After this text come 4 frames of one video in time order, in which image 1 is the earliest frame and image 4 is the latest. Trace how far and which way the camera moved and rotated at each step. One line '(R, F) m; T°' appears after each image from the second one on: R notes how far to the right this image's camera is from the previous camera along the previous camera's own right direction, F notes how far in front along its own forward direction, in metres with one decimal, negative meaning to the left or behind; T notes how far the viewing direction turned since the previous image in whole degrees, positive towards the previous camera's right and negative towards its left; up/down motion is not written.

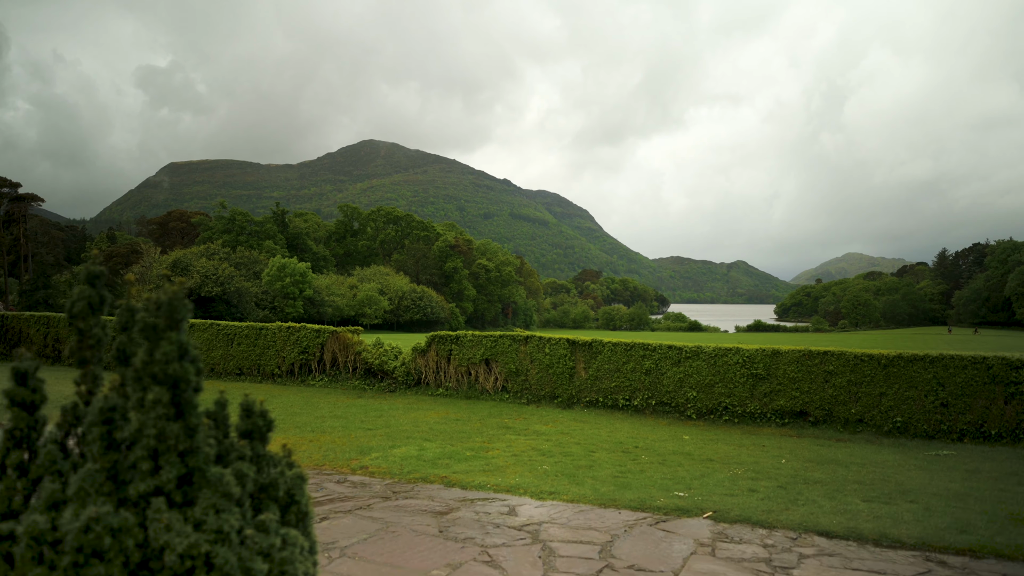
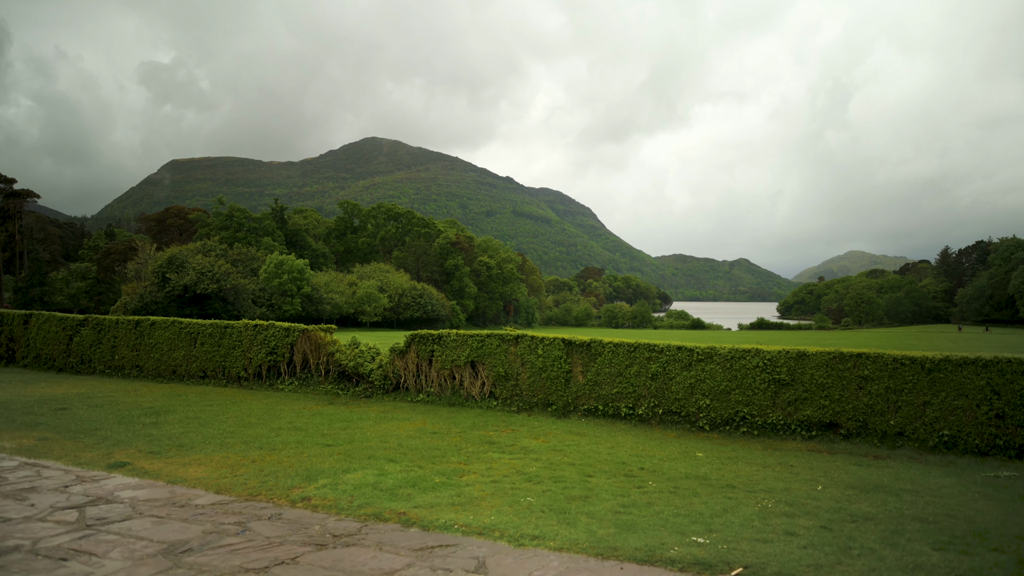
(+0.4, +2.0) m; 0°
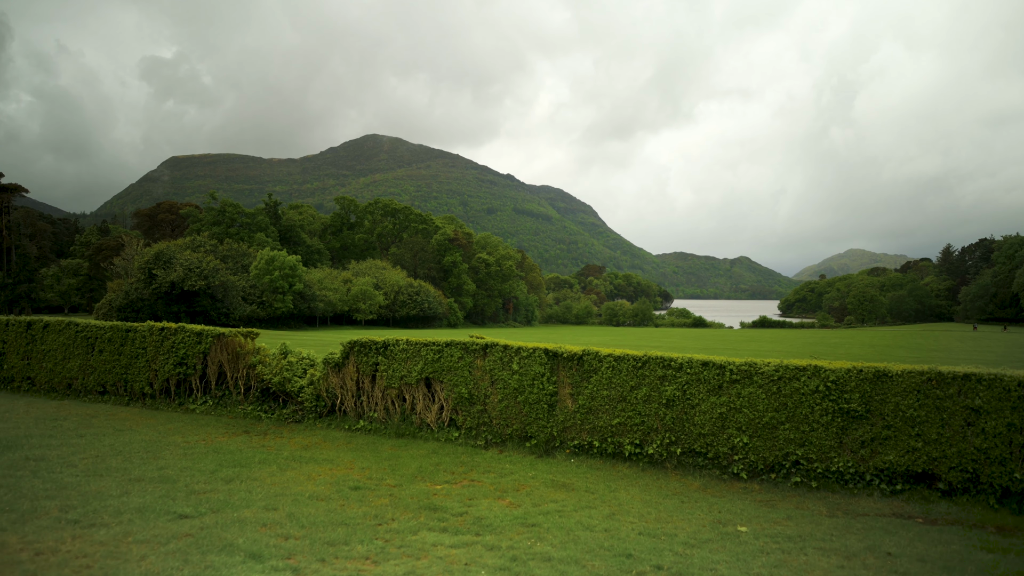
(+0.8, +3.8) m; 0°
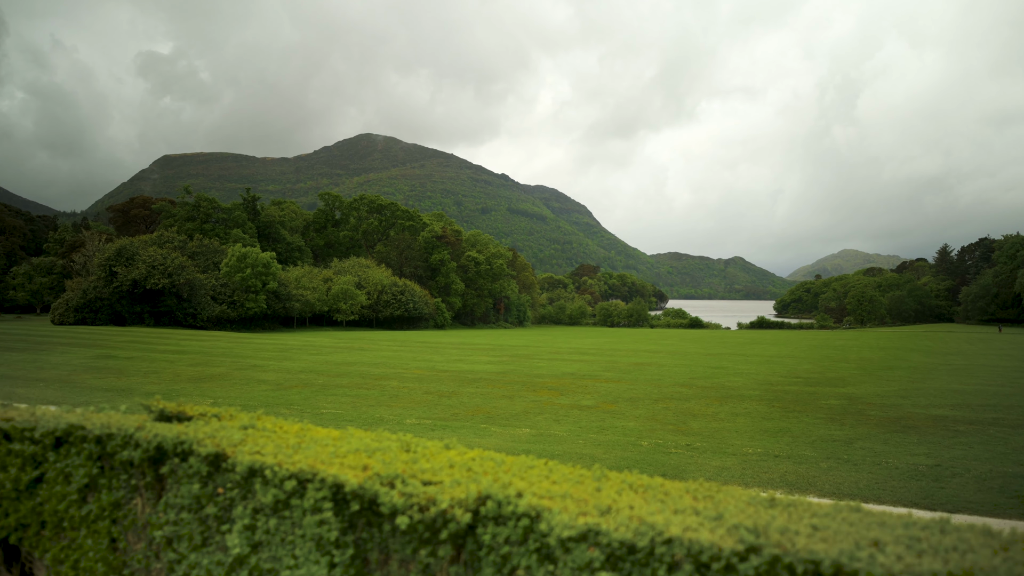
(+1.7, +8.1) m; +1°
